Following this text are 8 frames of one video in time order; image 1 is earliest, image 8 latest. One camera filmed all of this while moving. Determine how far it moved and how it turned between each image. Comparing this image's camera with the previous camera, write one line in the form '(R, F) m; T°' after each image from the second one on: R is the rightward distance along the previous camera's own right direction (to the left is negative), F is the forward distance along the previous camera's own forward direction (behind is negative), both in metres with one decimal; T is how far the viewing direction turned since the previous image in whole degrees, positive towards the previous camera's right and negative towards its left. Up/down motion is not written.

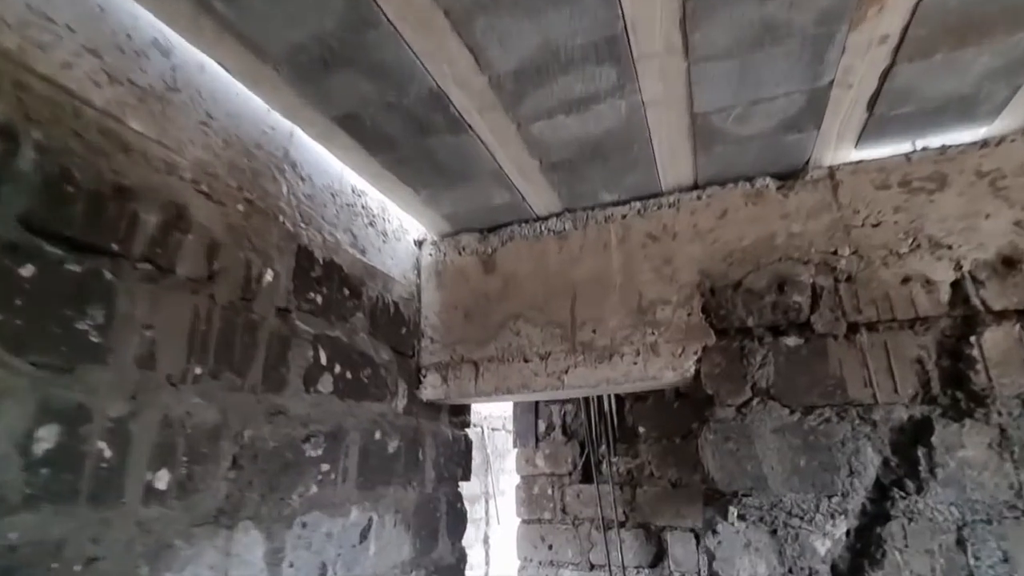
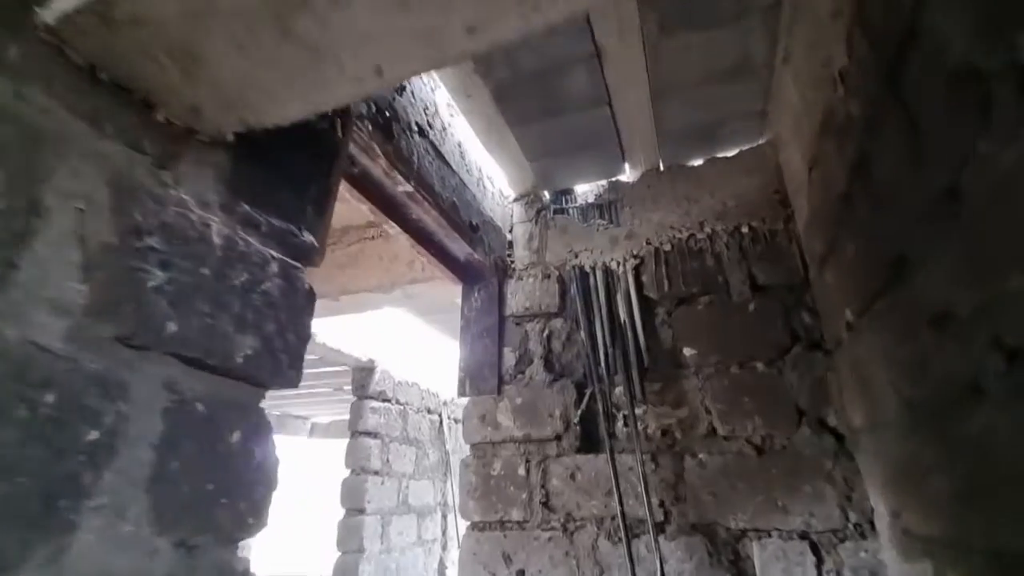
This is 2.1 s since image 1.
(+0.1, +1.3) m; +1°
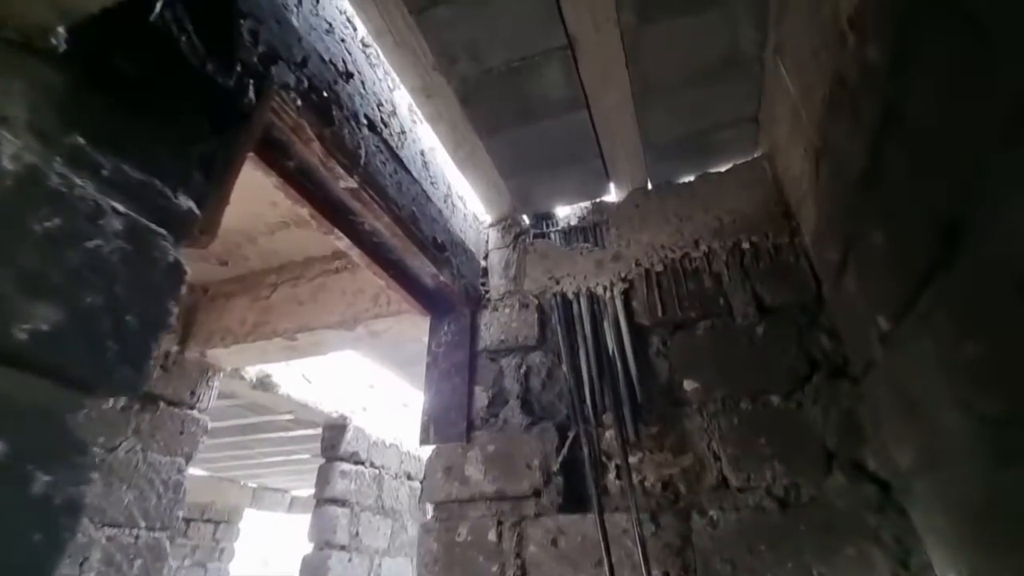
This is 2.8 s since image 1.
(+0.1, +0.2) m; 0°
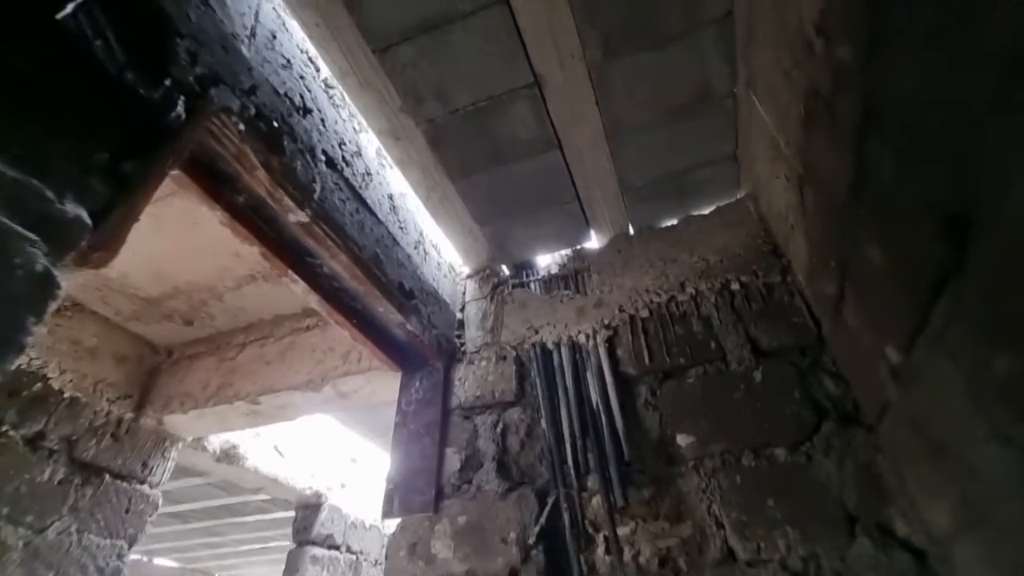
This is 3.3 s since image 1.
(+0.1, +0.1) m; 0°
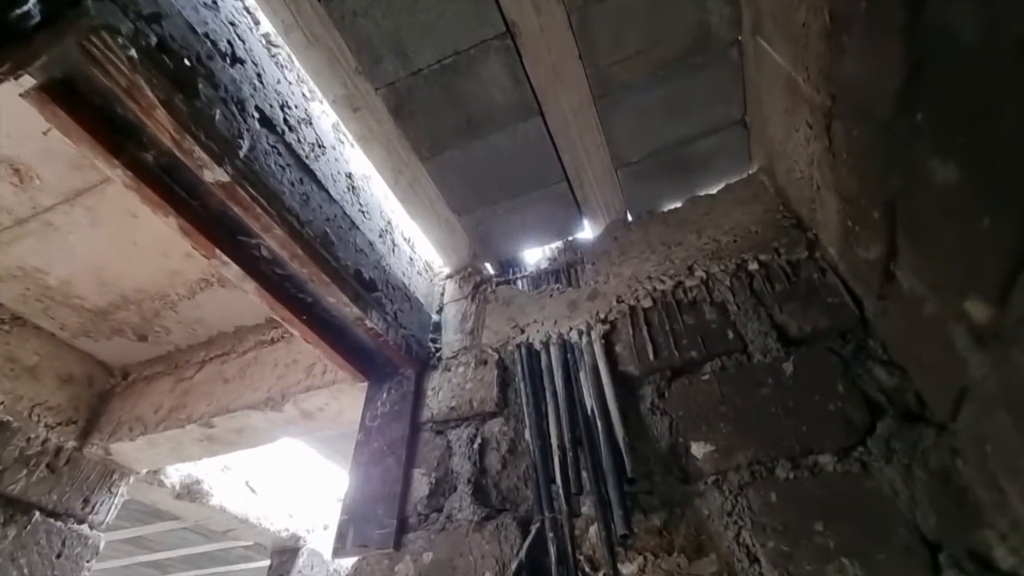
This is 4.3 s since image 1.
(+0.1, +0.2) m; -1°
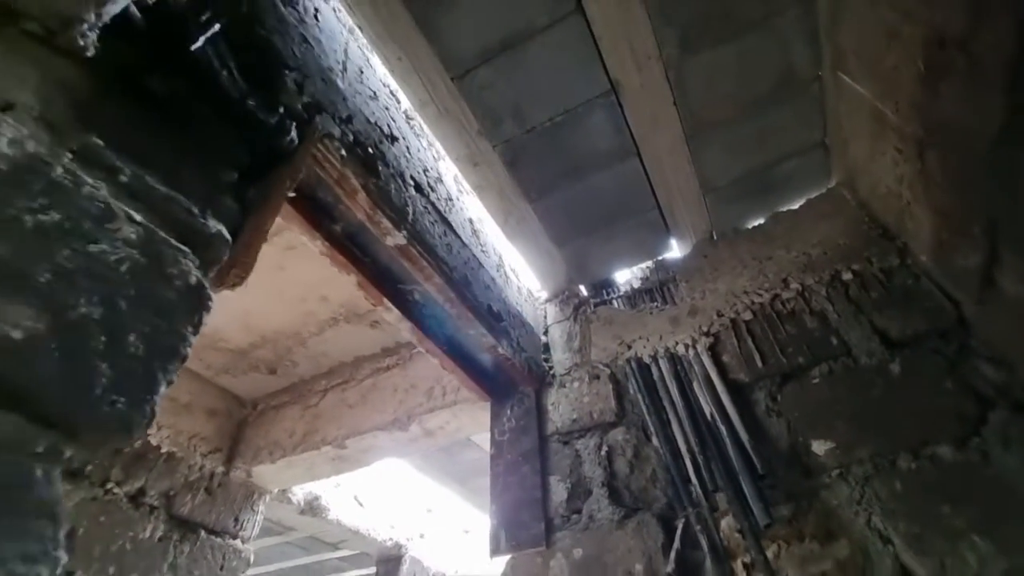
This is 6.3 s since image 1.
(-0.2, -0.2) m; -3°
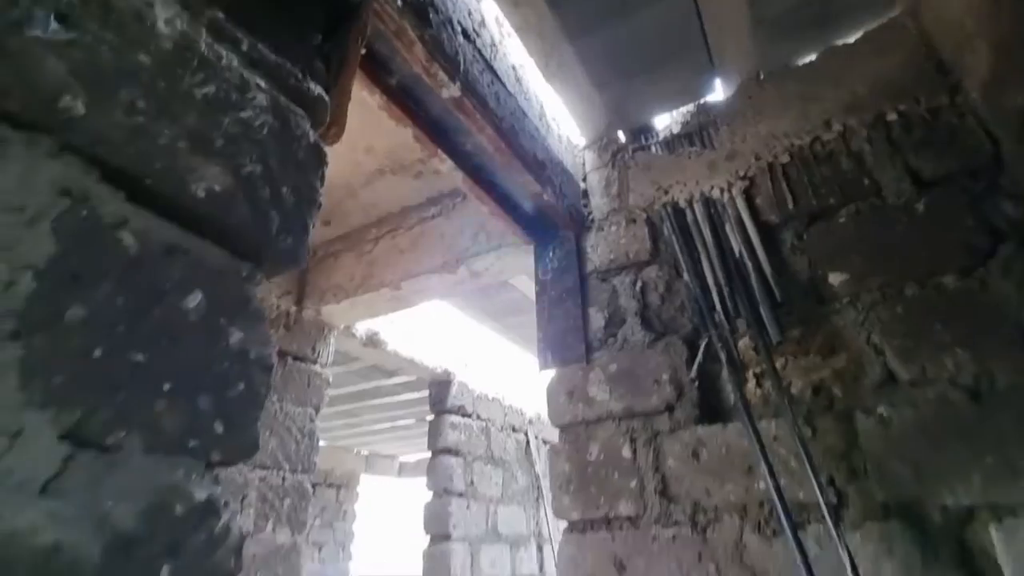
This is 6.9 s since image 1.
(-0.1, -0.1) m; -3°
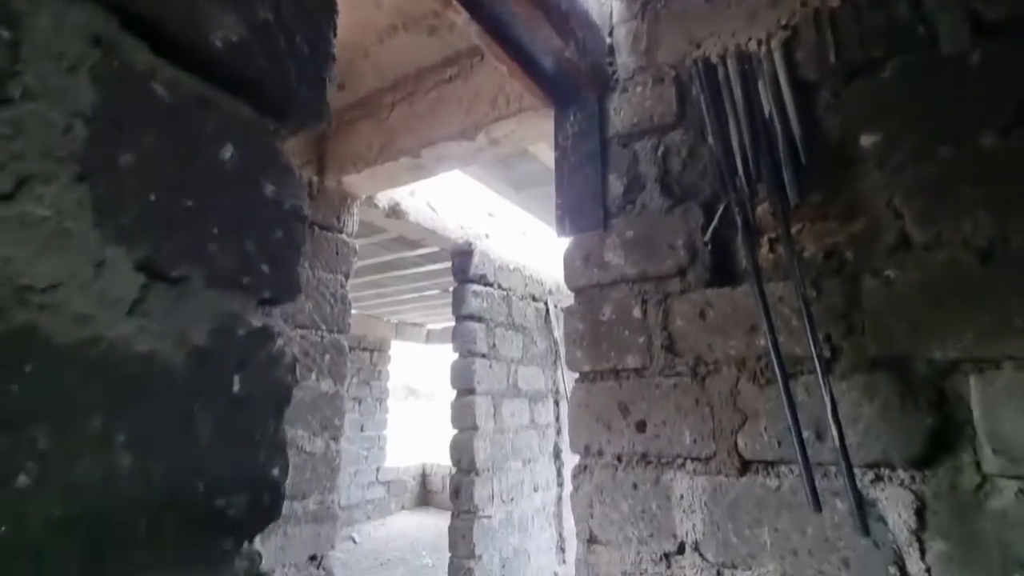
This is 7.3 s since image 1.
(0.0, 0.0) m; -2°
